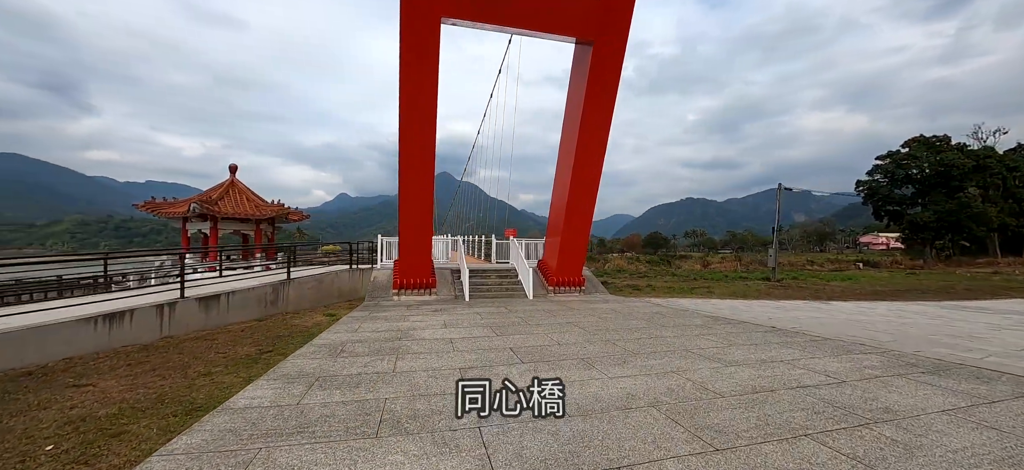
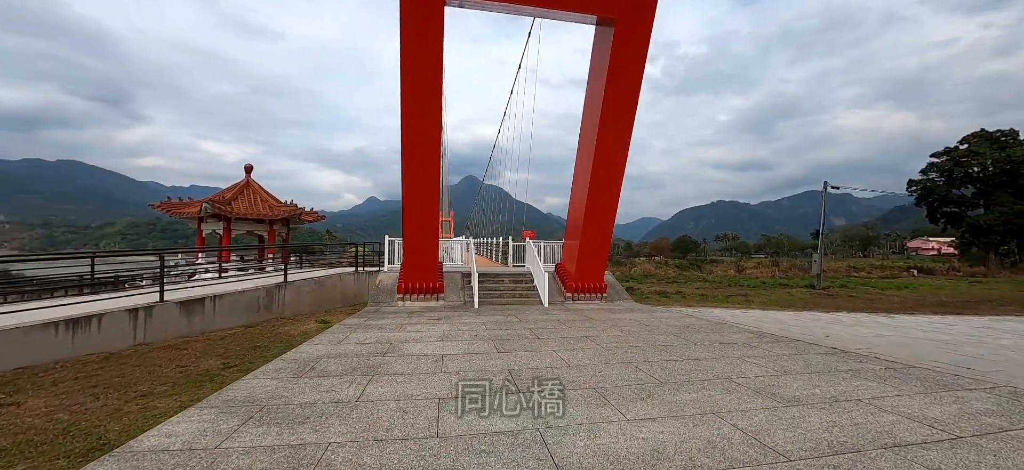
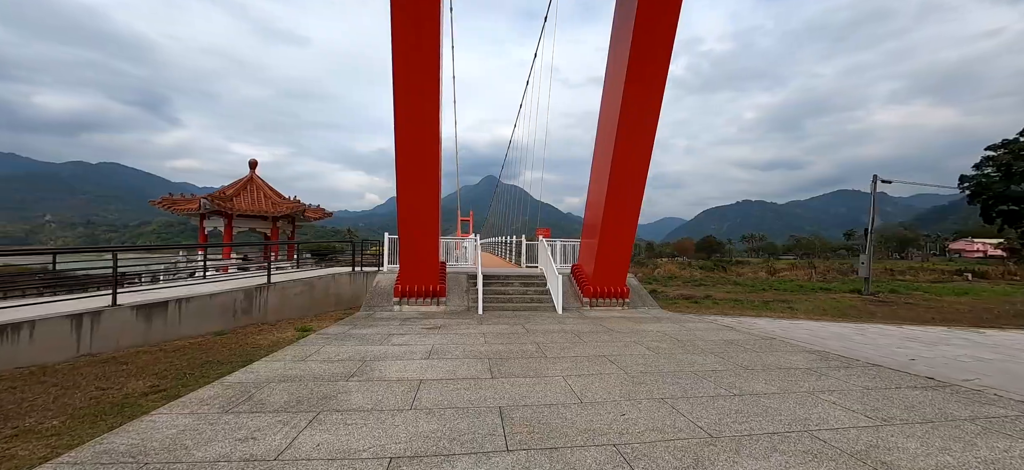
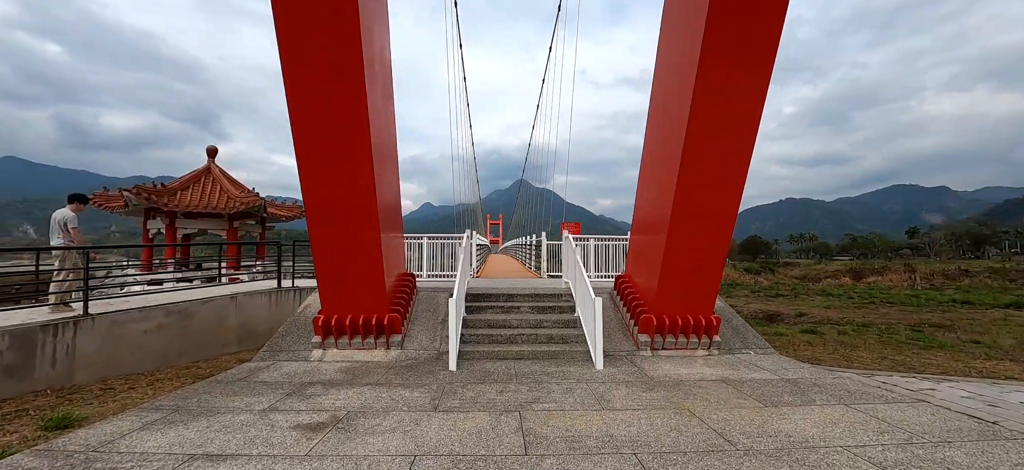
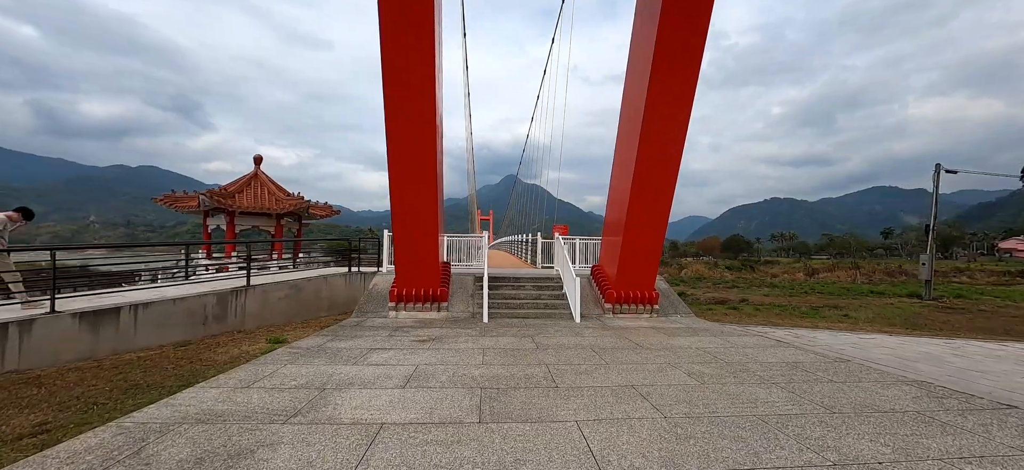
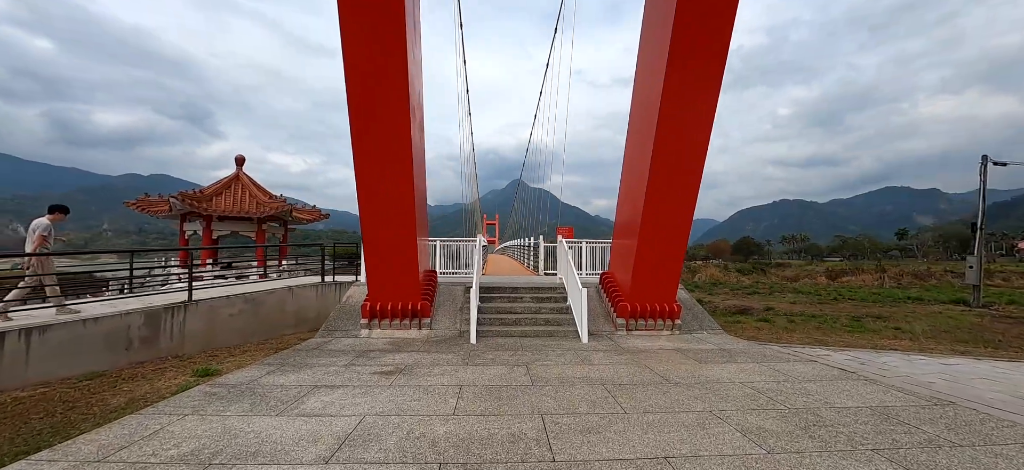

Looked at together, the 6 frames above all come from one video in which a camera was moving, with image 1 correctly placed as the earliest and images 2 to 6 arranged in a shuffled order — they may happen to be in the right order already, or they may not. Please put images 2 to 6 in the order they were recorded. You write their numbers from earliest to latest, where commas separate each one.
2, 3, 5, 6, 4
